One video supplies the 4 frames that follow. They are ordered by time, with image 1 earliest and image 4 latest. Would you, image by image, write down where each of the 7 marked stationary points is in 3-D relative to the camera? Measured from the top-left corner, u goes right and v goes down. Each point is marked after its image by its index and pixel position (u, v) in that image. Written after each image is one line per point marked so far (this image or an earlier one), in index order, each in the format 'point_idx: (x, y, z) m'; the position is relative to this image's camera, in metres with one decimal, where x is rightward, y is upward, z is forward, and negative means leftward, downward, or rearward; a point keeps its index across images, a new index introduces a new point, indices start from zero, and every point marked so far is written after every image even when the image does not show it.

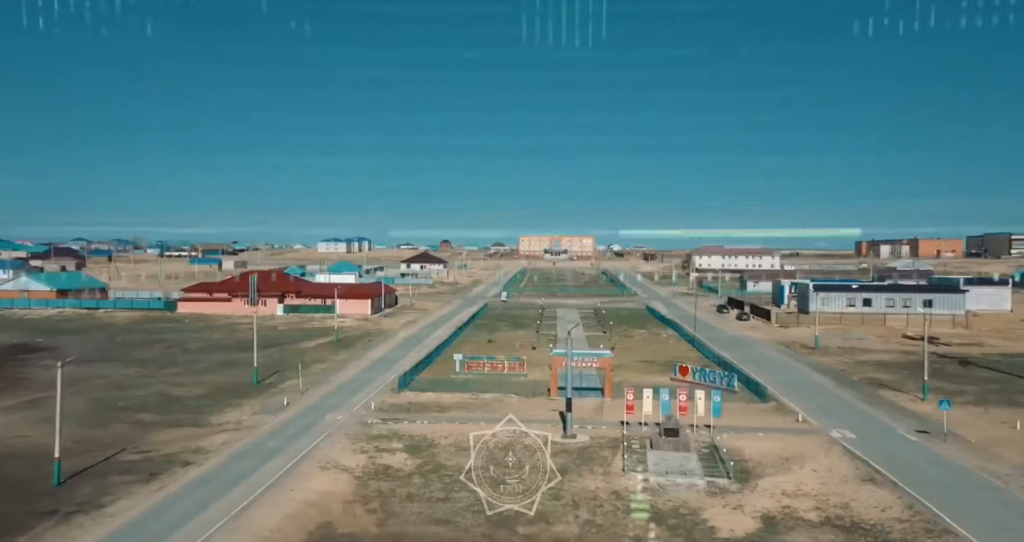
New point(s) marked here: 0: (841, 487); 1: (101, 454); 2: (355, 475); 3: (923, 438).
0: (+8.4, -5.6, +16.3) m
1: (-12.4, -5.5, +19.2) m
2: (-4.4, -5.7, +17.8) m
3: (+12.8, -5.2, +19.8) m
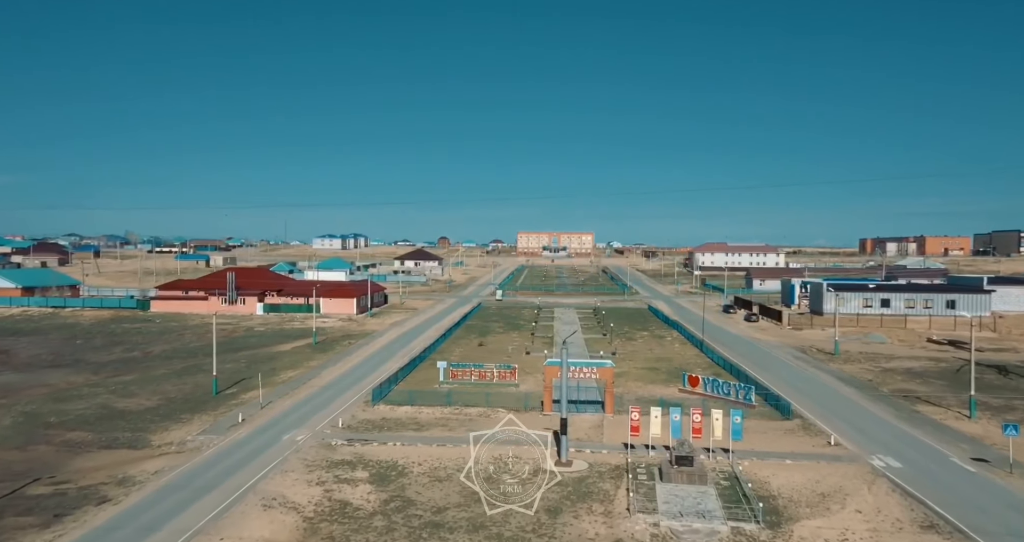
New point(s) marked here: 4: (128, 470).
0: (+8.0, -5.5, +13.3) m
1: (-12.8, -5.5, +16.2) m
2: (-4.8, -5.6, +14.7) m
3: (+12.4, -5.2, +16.7) m
4: (-10.3, -5.4, +17.1) m
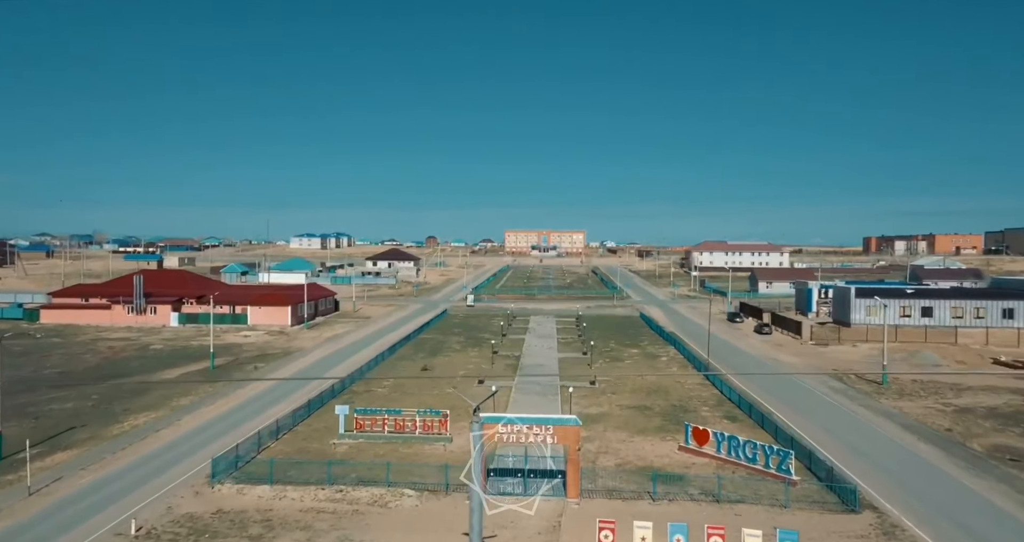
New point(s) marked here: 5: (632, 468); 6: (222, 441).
0: (+6.0, -5.7, +5.2) m
1: (-14.8, -5.7, +8.0) m
2: (-6.8, -5.8, +6.6) m
3: (+10.4, -5.4, +8.7) m
4: (-12.4, -5.6, +9.0) m
5: (+3.2, -5.2, +17.0) m
6: (-8.4, -4.9, +18.5) m
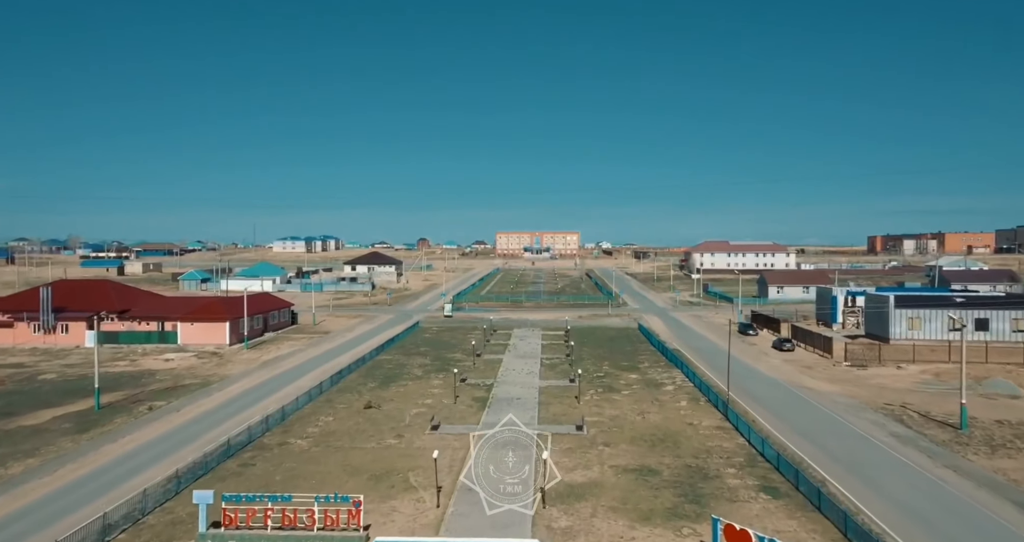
0: (+5.0, -6.0, -0.9) m
1: (-15.9, -6.1, +1.7) m
2: (-7.9, -6.2, +0.3) m
3: (+9.3, -5.6, +2.6) m
4: (-13.4, -6.0, +2.7) m
5: (+2.1, -5.6, +10.8) m
6: (-9.5, -5.3, +12.3) m
